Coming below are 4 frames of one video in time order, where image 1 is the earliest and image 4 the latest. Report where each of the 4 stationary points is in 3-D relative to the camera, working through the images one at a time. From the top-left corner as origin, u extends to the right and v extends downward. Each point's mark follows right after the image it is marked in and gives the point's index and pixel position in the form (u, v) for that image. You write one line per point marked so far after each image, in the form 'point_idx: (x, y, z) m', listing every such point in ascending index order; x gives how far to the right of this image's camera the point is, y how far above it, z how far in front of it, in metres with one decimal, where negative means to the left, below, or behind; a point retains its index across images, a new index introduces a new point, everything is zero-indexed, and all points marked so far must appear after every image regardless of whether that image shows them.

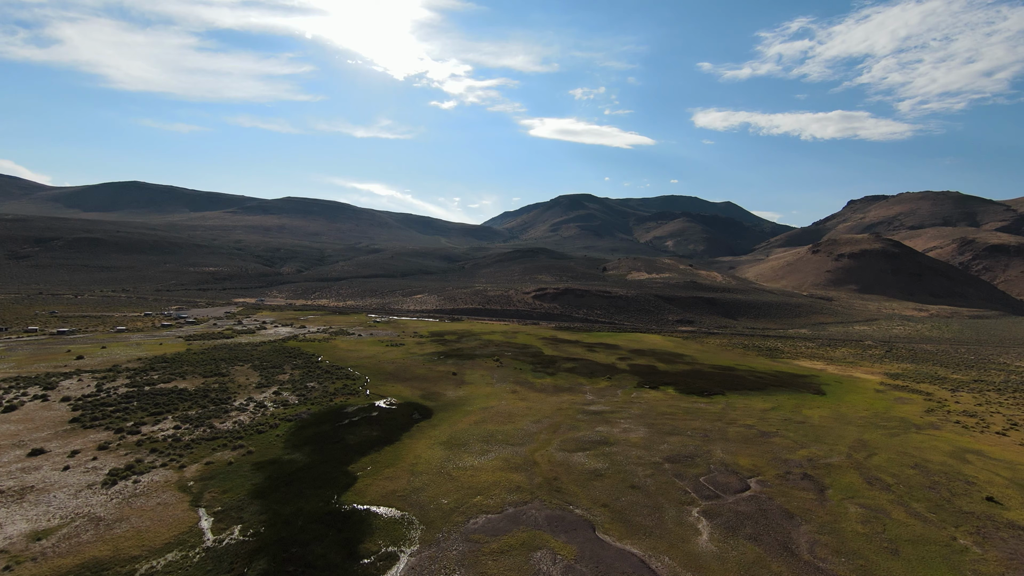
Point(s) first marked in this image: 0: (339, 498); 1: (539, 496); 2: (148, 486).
0: (-6.1, -7.4, +18.0) m
1: (+1.0, -7.8, +19.1) m
2: (-12.9, -7.0, +18.1) m
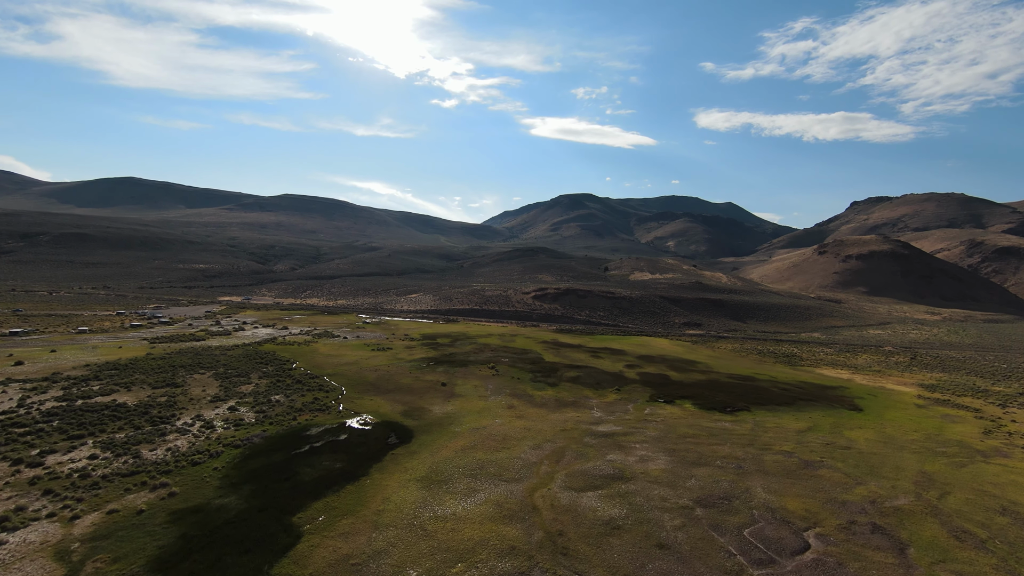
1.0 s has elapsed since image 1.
0: (-6.4, -7.4, +13.4) m
1: (+0.8, -7.8, +14.5) m
2: (-13.1, -6.9, +13.5) m
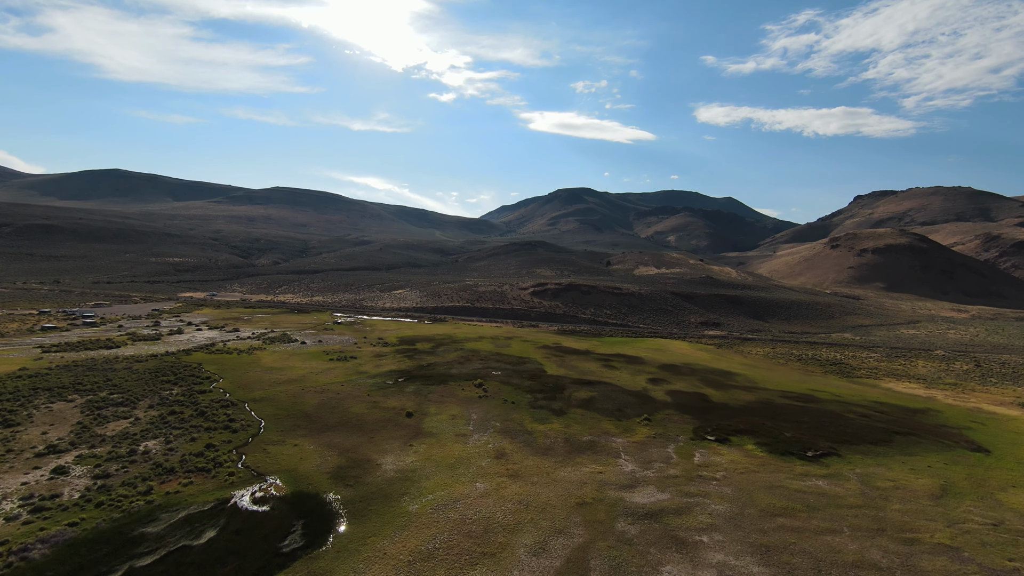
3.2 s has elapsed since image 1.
0: (-6.7, -7.2, +3.5) m
1: (+0.4, -7.6, +4.6) m
2: (-13.5, -6.8, +3.6) m
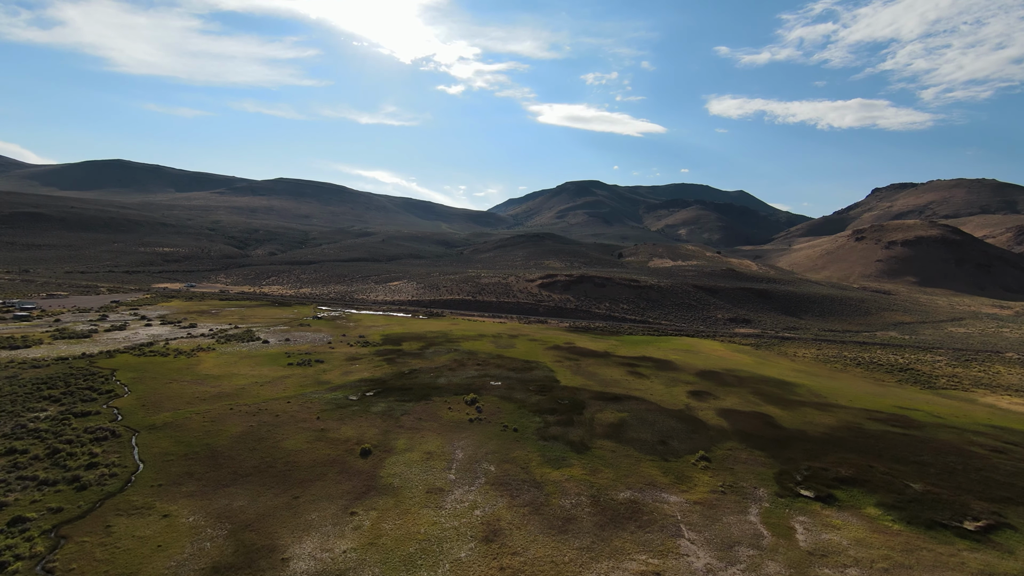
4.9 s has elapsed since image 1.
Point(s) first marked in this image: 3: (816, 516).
0: (-7.0, -6.8, -4.4) m
1: (+0.1, -7.3, -3.4) m
2: (-13.8, -6.4, -4.2) m
3: (+9.2, -6.9, +15.5) m
